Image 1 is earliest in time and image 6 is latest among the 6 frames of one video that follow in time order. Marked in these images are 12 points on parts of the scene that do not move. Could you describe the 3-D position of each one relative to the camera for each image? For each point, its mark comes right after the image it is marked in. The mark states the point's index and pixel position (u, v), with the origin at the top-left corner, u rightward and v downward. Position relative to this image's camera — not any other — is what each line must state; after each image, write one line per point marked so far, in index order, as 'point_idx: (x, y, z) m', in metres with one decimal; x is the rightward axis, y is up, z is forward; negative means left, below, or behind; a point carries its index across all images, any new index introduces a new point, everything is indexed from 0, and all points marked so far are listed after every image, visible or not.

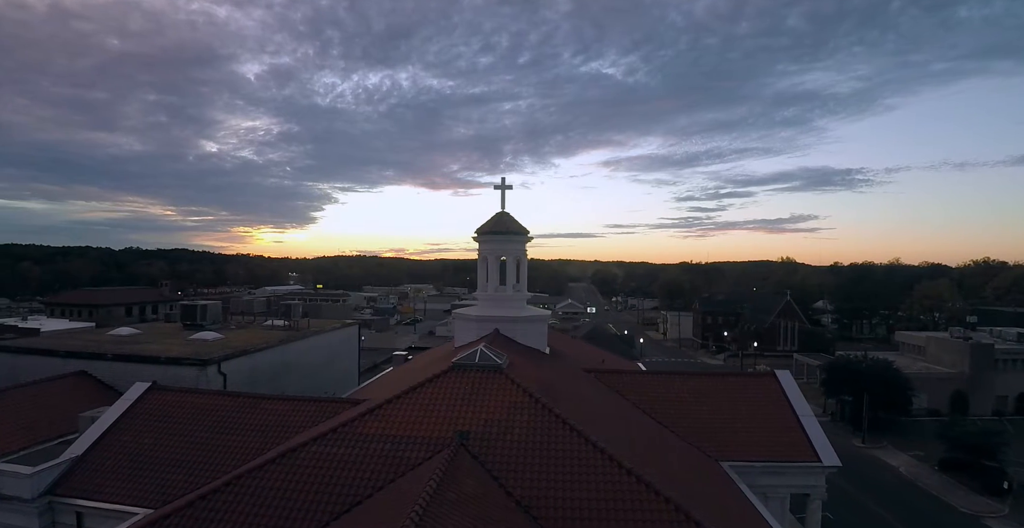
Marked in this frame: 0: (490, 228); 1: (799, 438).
0: (-0.7, +1.2, +18.0) m
1: (+7.6, -4.7, +14.5) m
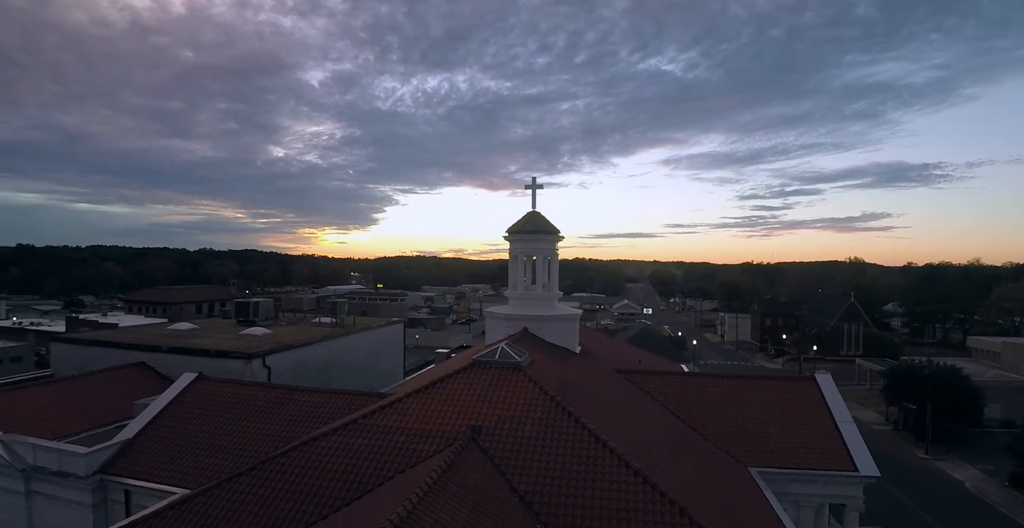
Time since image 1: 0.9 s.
0: (+0.3, +1.3, +18.1) m
1: (+8.2, -4.7, +13.8) m
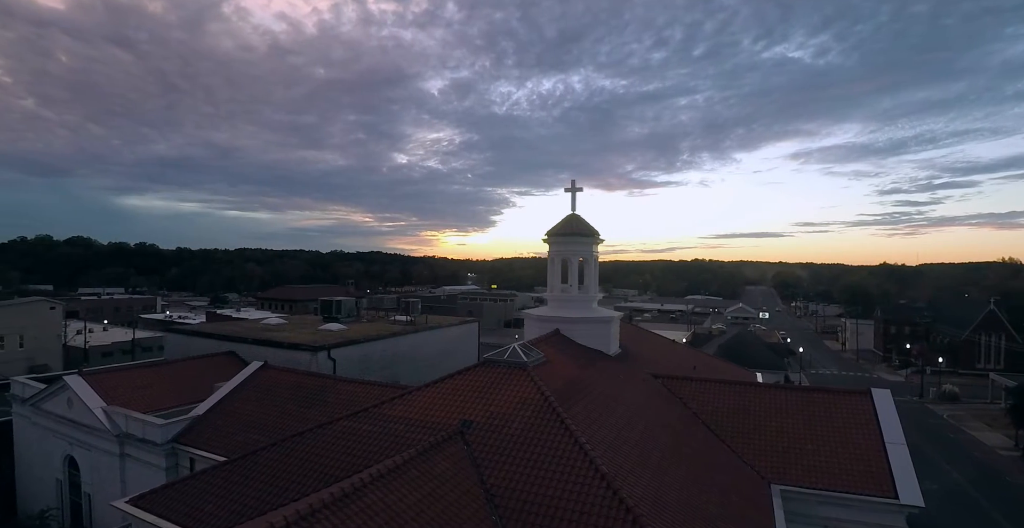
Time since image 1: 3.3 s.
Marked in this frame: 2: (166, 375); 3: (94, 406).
0: (+1.6, +1.2, +18.4) m
1: (+8.6, -4.7, +12.7) m
2: (-11.5, -3.7, +18.0) m
3: (-11.9, -4.1, +15.5) m
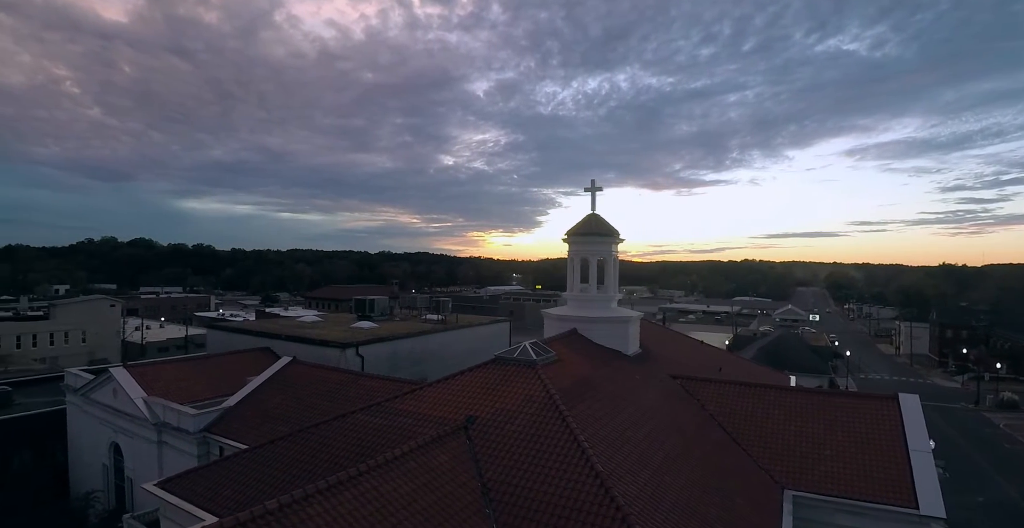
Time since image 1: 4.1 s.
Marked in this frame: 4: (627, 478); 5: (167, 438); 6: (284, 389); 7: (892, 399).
0: (+2.2, +1.2, +18.4) m
1: (+8.8, -4.7, +12.3) m
2: (-10.8, -3.6, +19.0) m
3: (-11.4, -4.0, +16.5) m
4: (+2.0, -3.5, +9.0) m
5: (-10.0, -5.0, +15.8) m
6: (-6.9, -3.8, +16.4) m
7: (+10.1, -3.6, +14.5) m
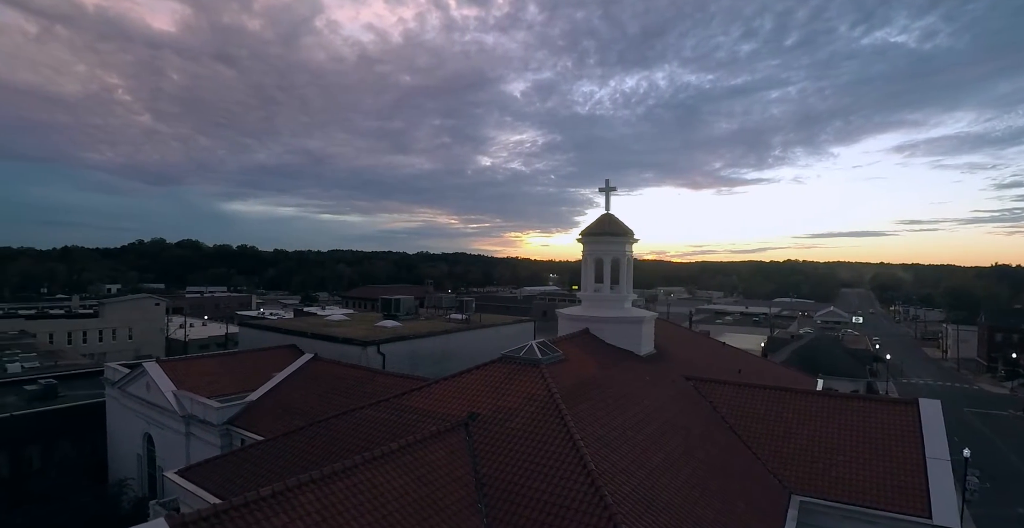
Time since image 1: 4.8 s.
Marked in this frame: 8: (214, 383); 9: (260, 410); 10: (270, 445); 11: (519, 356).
0: (+2.7, +1.2, +18.5) m
1: (+8.9, -4.8, +12.0) m
2: (-10.3, -3.6, +19.8) m
3: (-11.1, -4.0, +17.4) m
4: (+1.9, -3.5, +9.1) m
5: (-9.7, -5.0, +16.5) m
6: (-6.5, -3.8, +16.9) m
7: (+10.3, -3.6, +14.1) m
8: (-10.2, -4.1, +18.6) m
9: (-7.4, -4.3, +16.1) m
10: (-5.2, -3.9, +11.6) m
11: (+0.2, -2.2, +13.1) m
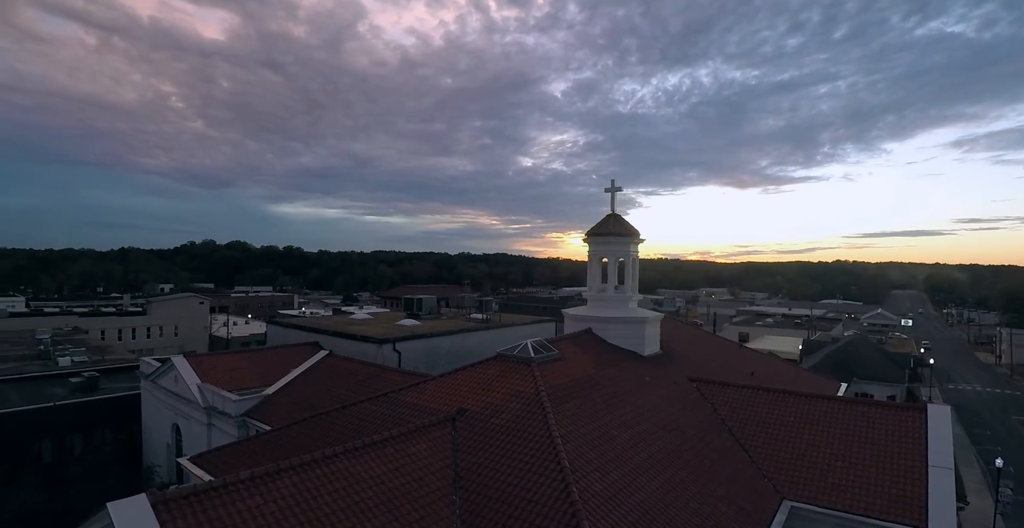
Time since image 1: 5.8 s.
0: (+2.9, +1.2, +18.7) m
1: (+8.6, -4.8, +11.8) m
2: (-10.0, -3.7, +20.8) m
3: (-10.9, -4.0, +18.4) m
4: (+1.5, -3.6, +9.4) m
5: (-9.6, -5.1, +17.5) m
6: (-6.4, -3.8, +17.7) m
7: (+10.2, -3.6, +13.8) m
8: (-10.0, -4.1, +19.6) m
9: (-7.4, -4.3, +16.9) m
10: (-5.4, -3.9, +12.3) m
11: (+0.1, -2.2, +13.4) m
